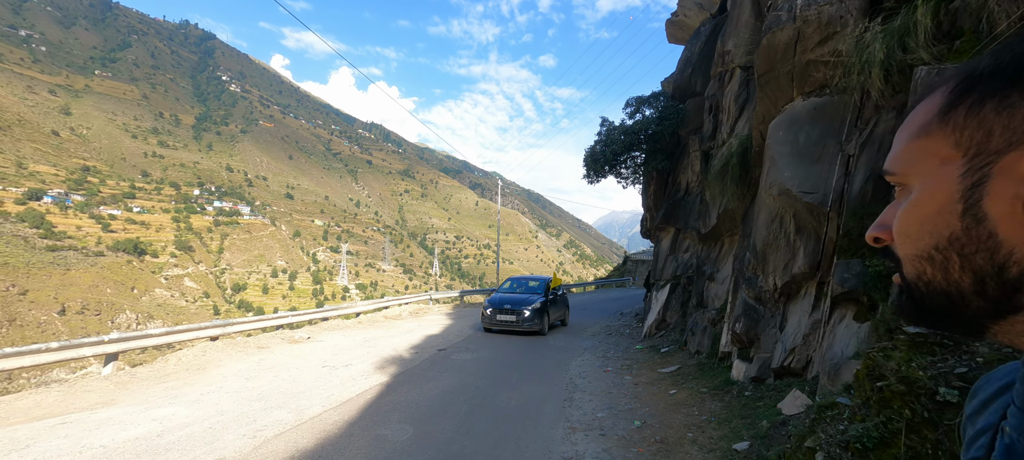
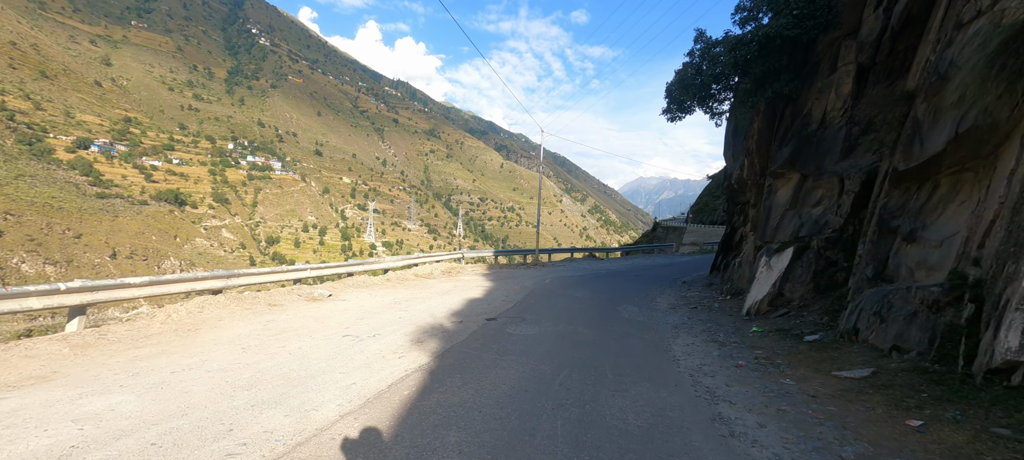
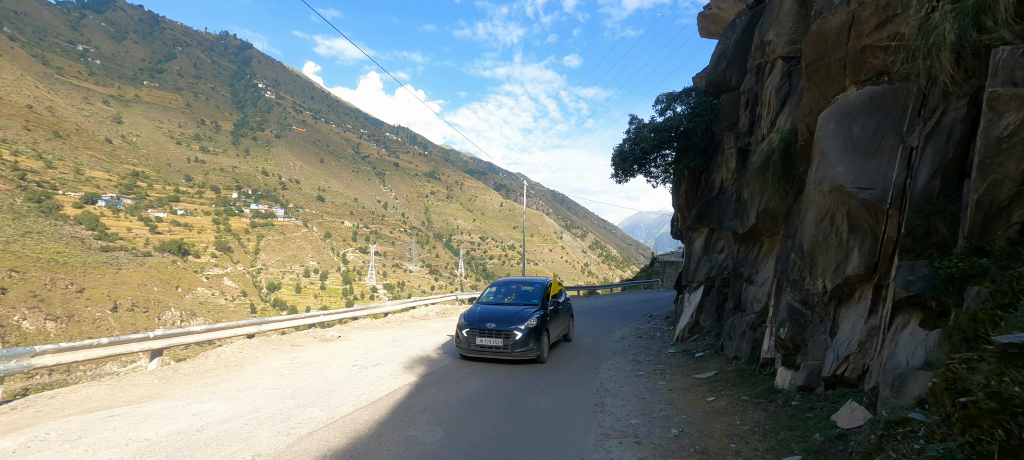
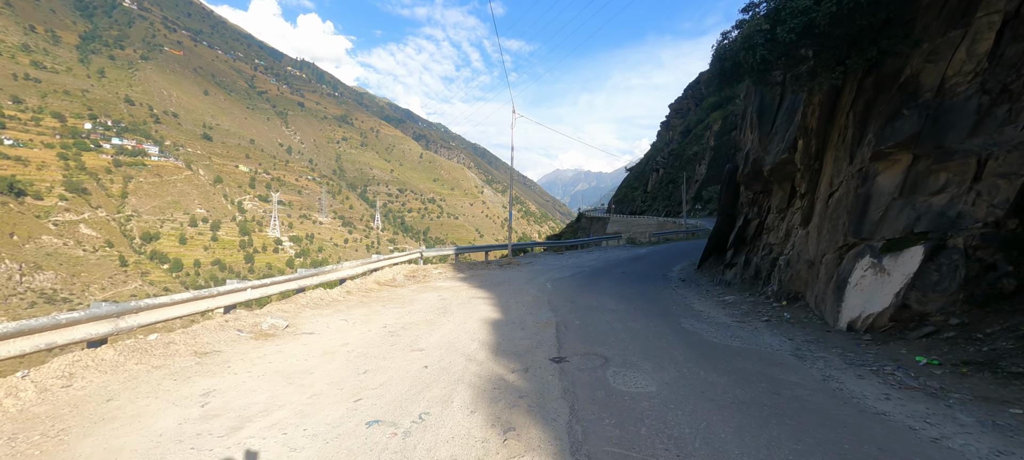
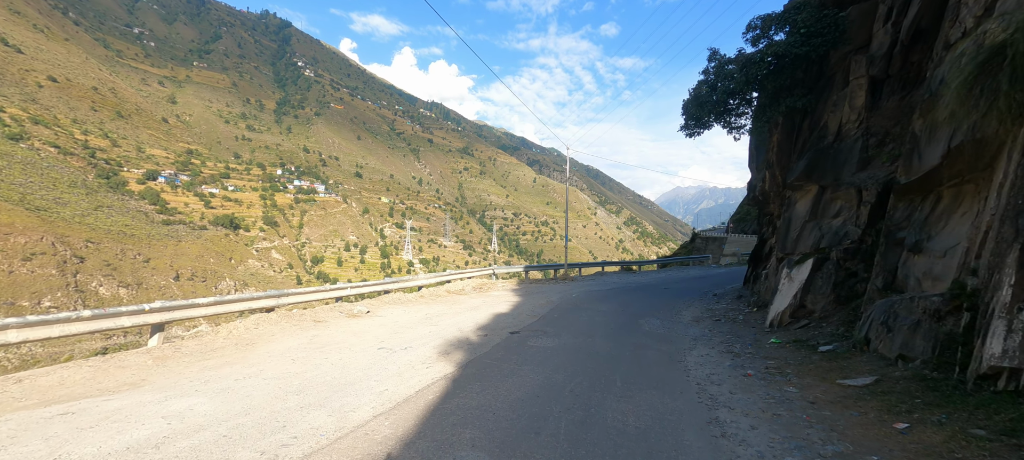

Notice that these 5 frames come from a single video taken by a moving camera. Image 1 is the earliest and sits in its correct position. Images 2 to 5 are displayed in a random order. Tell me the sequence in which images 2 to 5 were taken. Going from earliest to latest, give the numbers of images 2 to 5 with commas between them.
3, 5, 2, 4
